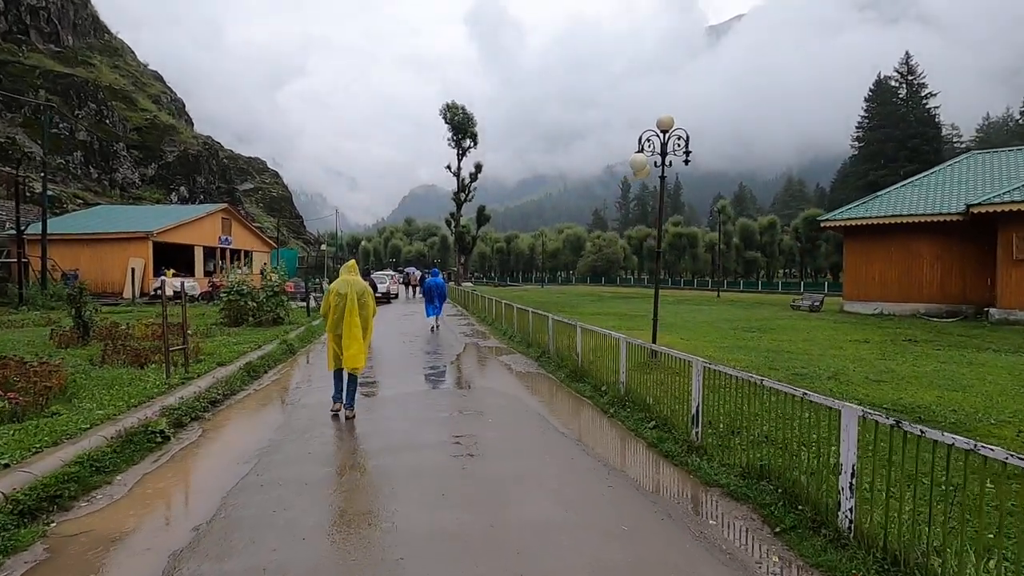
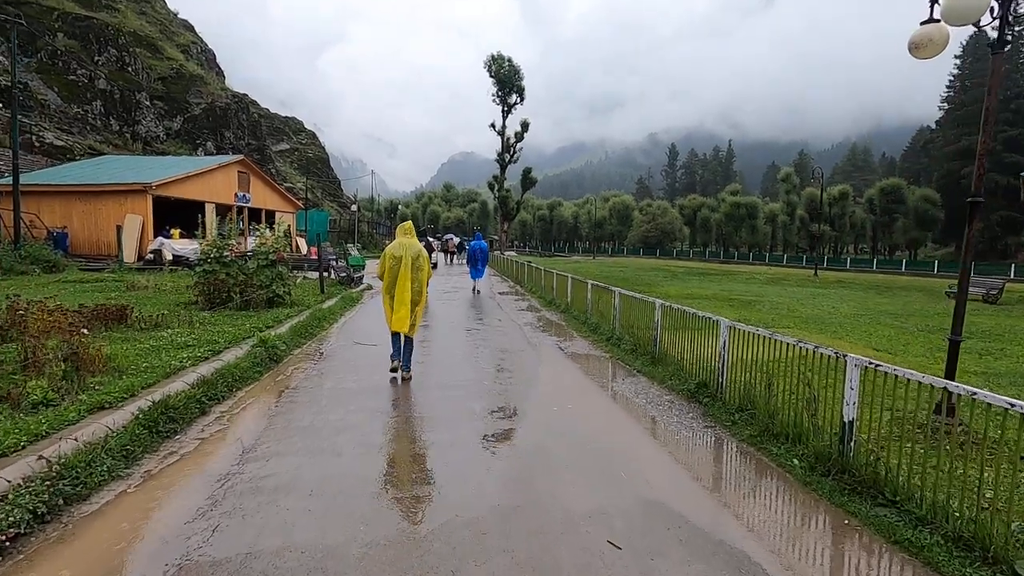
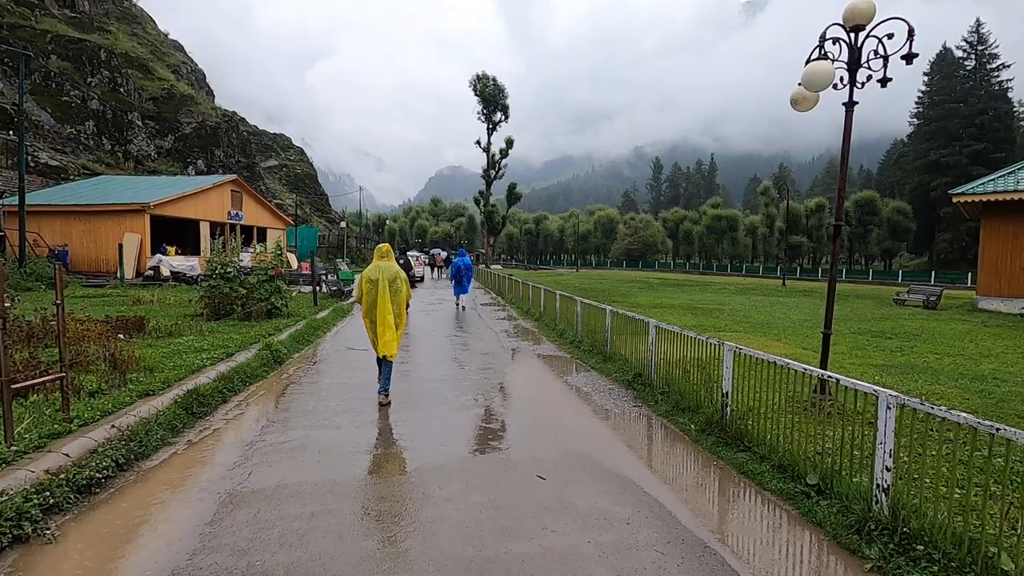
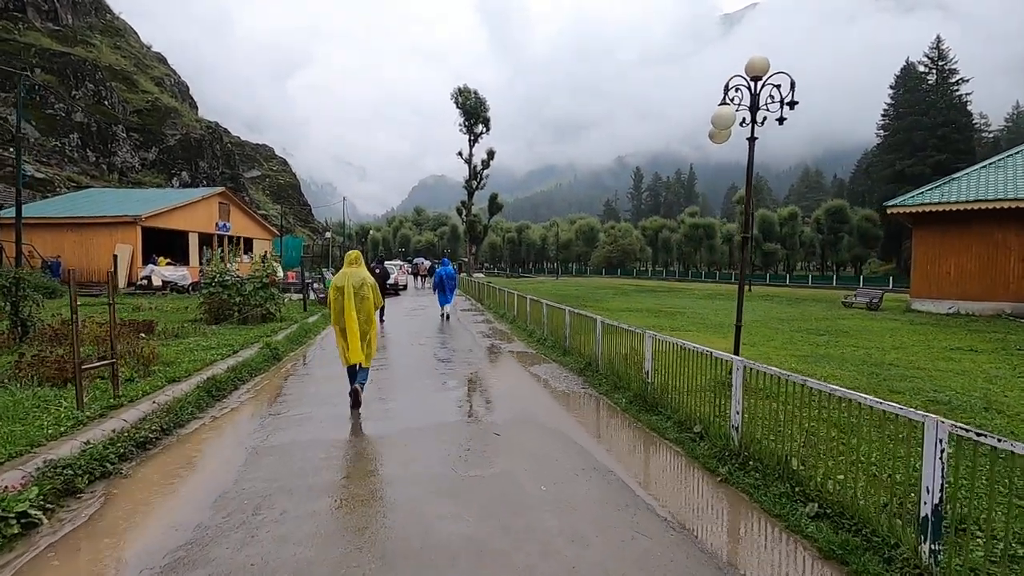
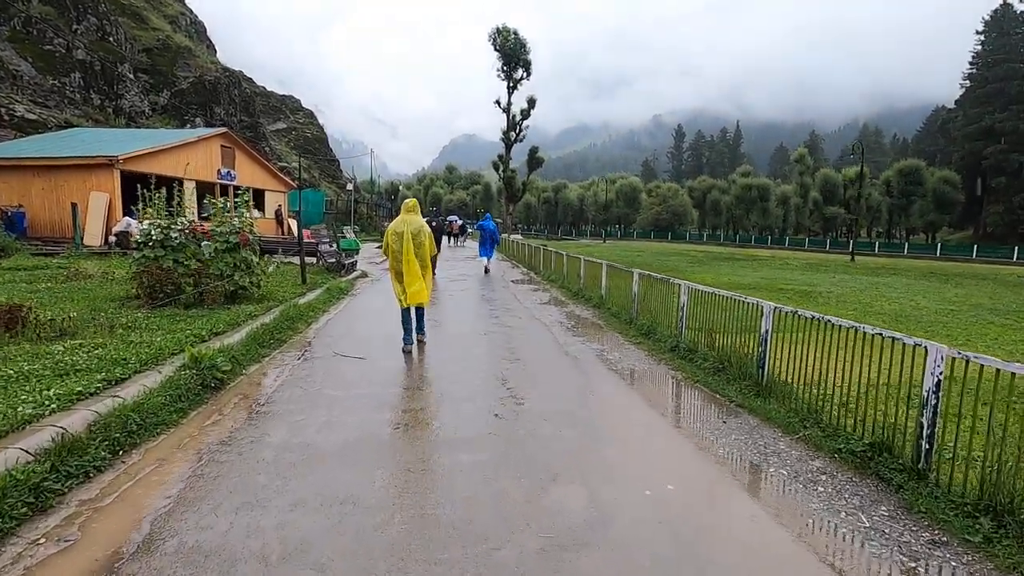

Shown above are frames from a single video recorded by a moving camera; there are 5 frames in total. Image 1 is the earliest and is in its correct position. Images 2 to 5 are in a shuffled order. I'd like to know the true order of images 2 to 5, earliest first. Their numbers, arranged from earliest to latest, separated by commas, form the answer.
4, 3, 2, 5
